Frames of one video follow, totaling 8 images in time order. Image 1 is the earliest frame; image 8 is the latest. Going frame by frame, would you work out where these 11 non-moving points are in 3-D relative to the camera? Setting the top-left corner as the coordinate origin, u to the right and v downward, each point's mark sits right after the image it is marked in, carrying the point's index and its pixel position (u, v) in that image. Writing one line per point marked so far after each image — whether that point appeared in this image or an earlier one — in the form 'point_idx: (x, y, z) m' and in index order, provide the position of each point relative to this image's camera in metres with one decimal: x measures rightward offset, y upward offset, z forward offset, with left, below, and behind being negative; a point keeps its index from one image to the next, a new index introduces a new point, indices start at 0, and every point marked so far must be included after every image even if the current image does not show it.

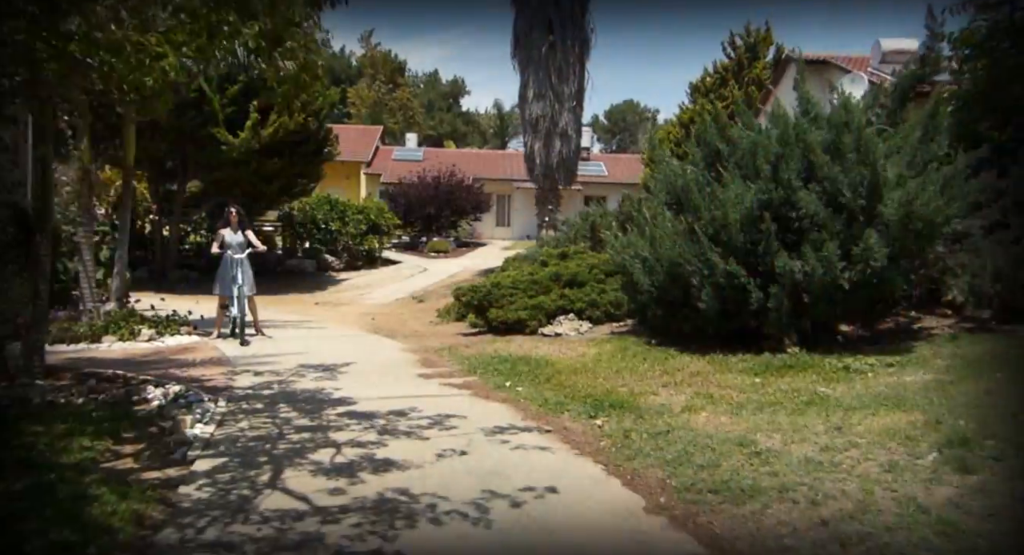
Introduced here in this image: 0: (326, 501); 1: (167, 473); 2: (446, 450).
0: (-1.1, -1.3, +4.9) m
1: (-2.2, -1.2, +5.2) m
2: (-0.5, -1.3, +6.0) m
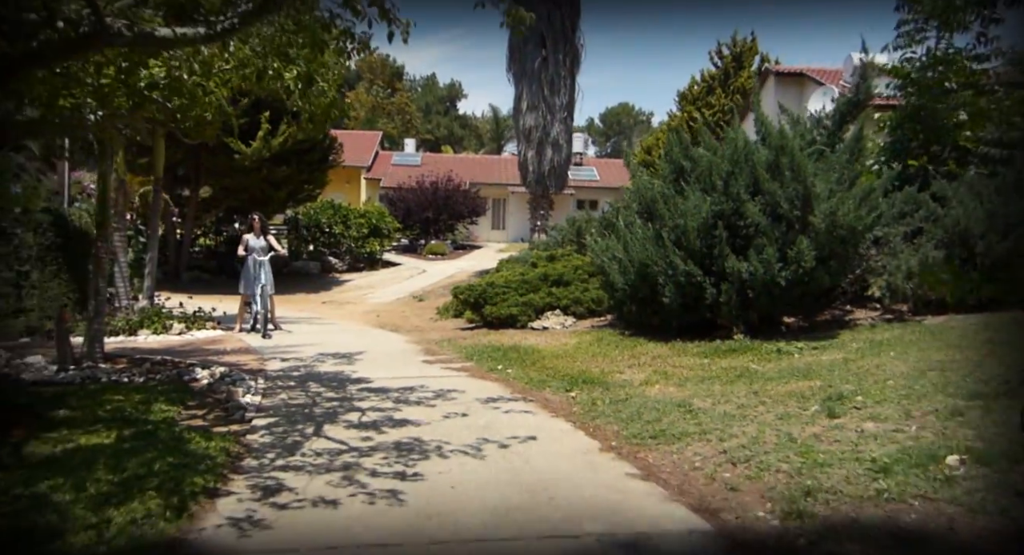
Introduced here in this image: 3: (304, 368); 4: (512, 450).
0: (-1.2, -1.3, +6.4) m
1: (-2.3, -1.2, +6.8) m
2: (-0.6, -1.3, +7.5) m
3: (-2.7, -1.2, +10.4) m
4: (0.0, -1.3, +6.2) m
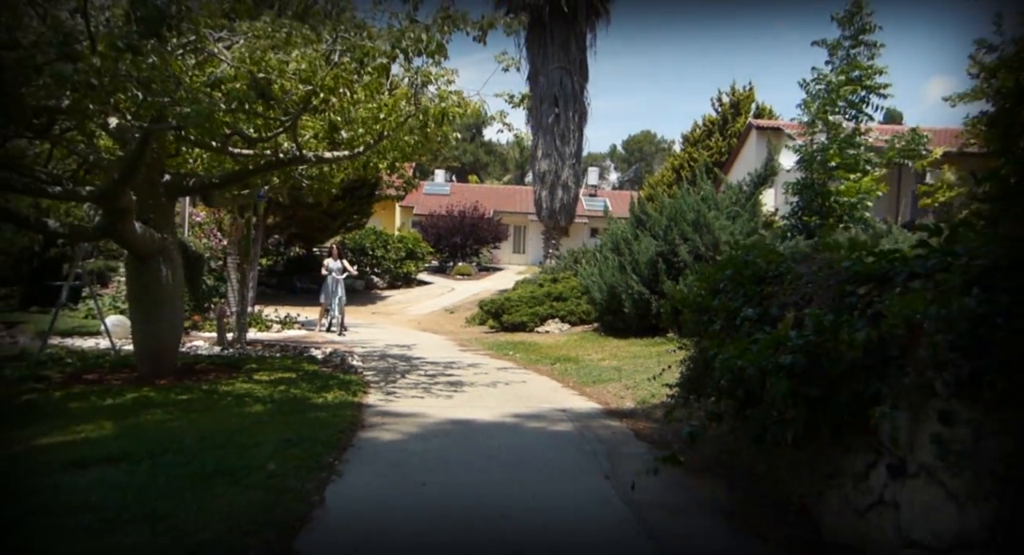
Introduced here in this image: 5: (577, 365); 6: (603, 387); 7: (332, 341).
0: (-1.1, -1.5, +11.3) m
1: (-2.3, -1.4, +11.8) m
2: (-0.5, -1.5, +12.4) m
3: (-2.5, -1.4, +15.4) m
4: (0.0, -1.5, +11.1) m
5: (+1.0, -1.4, +12.9) m
6: (+1.2, -1.5, +10.7) m
7: (-4.0, -1.4, +17.7) m
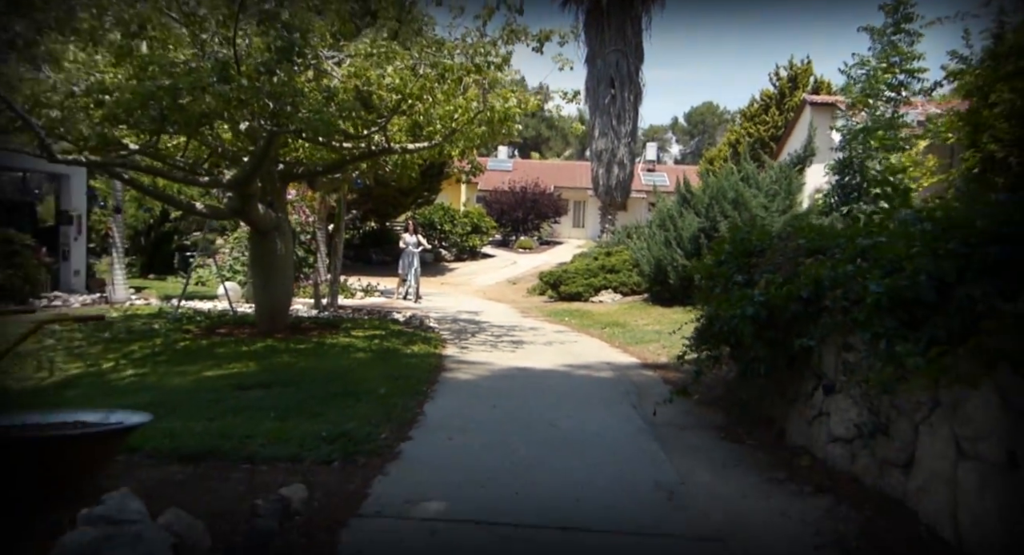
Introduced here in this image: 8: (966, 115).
0: (-0.2, -1.0, +13.3) m
1: (-1.3, -0.9, +13.8) m
2: (+0.5, -1.0, +14.3) m
3: (-1.3, -0.9, +17.4) m
4: (+0.9, -1.1, +13.0) m
5: (+2.0, -0.9, +14.7) m
6: (+2.1, -1.1, +12.4) m
7: (-2.6, -0.7, +19.8) m
8: (+4.8, +1.7, +8.5) m
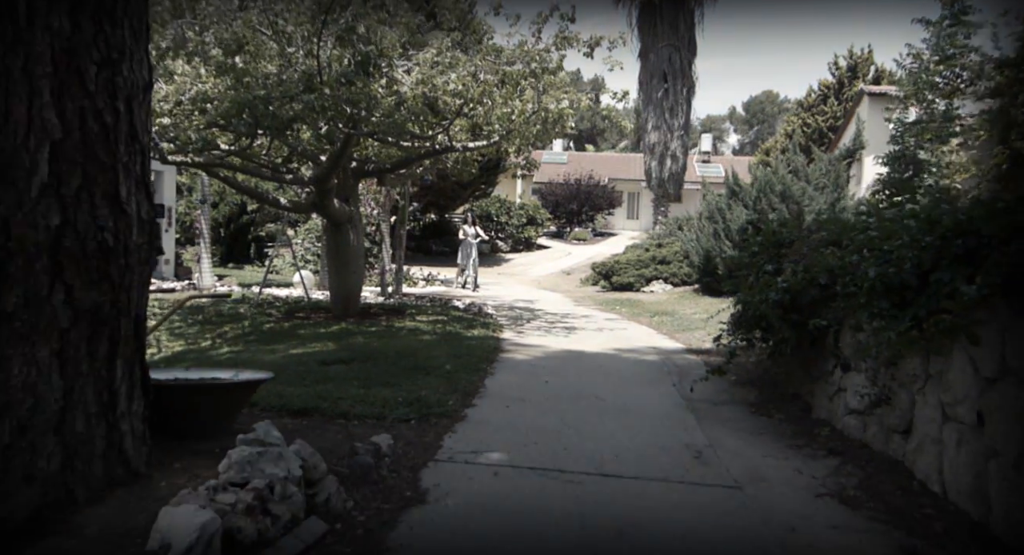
0: (+0.7, -0.8, +14.1) m
1: (-0.4, -0.7, +14.7) m
2: (+1.5, -0.8, +15.2) m
3: (-0.1, -0.6, +18.3) m
4: (+1.8, -0.9, +13.8) m
5: (+3.1, -0.8, +15.4) m
6: (+2.9, -0.9, +13.1) m
7: (-1.2, -0.5, +20.8) m
8: (+5.5, +1.8, +9.0) m
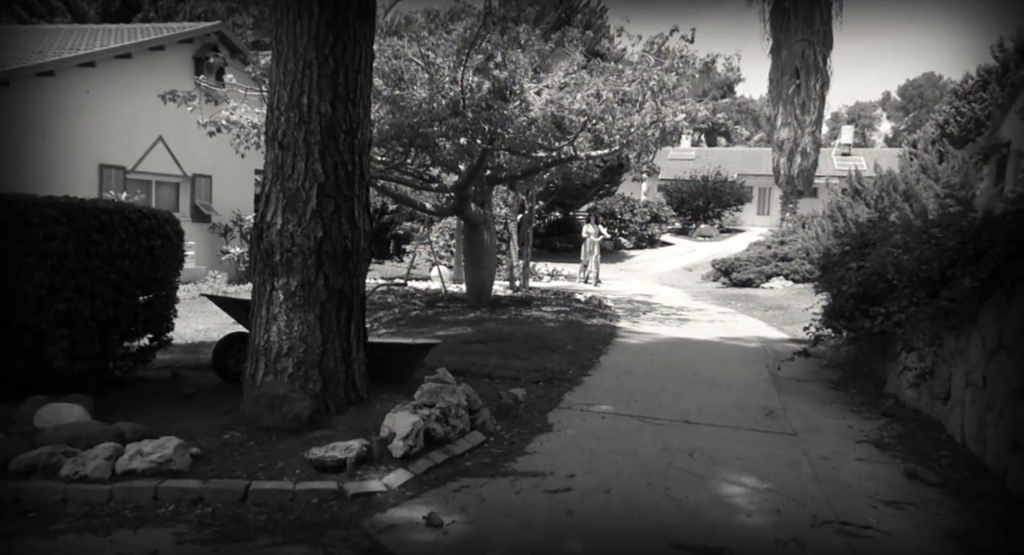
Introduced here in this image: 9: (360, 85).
0: (+3.0, -0.8, +15.5) m
1: (+2.0, -0.6, +16.3) m
2: (+3.9, -0.7, +16.4) m
3: (+2.8, -0.5, +19.8) m
4: (+4.0, -0.8, +15.0) m
5: (+5.5, -0.7, +16.4) m
6: (+5.0, -0.8, +14.2) m
7: (+2.1, -0.4, +22.4) m
8: (+6.9, +1.9, +9.8) m
9: (-1.0, +1.3, +5.5) m
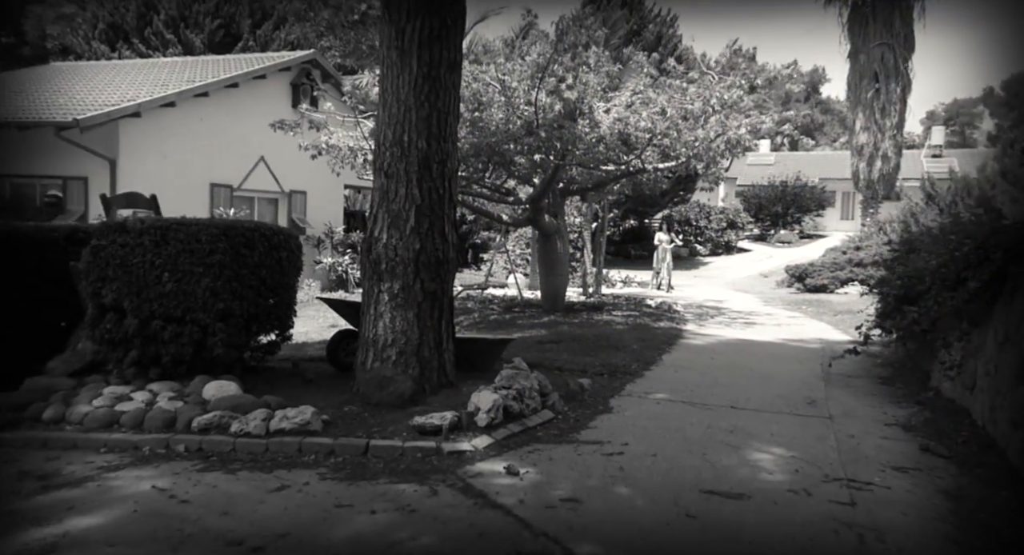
0: (+4.4, -0.9, +16.2) m
1: (+3.5, -0.8, +17.1) m
2: (+5.4, -0.8, +17.0) m
3: (+4.7, -0.7, +20.5) m
4: (+5.4, -0.9, +15.6) m
5: (+7.0, -0.8, +16.8) m
6: (+6.3, -0.9, +14.7) m
7: (+4.2, -0.5, +23.1) m
8: (+7.8, +1.9, +10.1) m
9: (-0.5, +1.3, +6.6) m
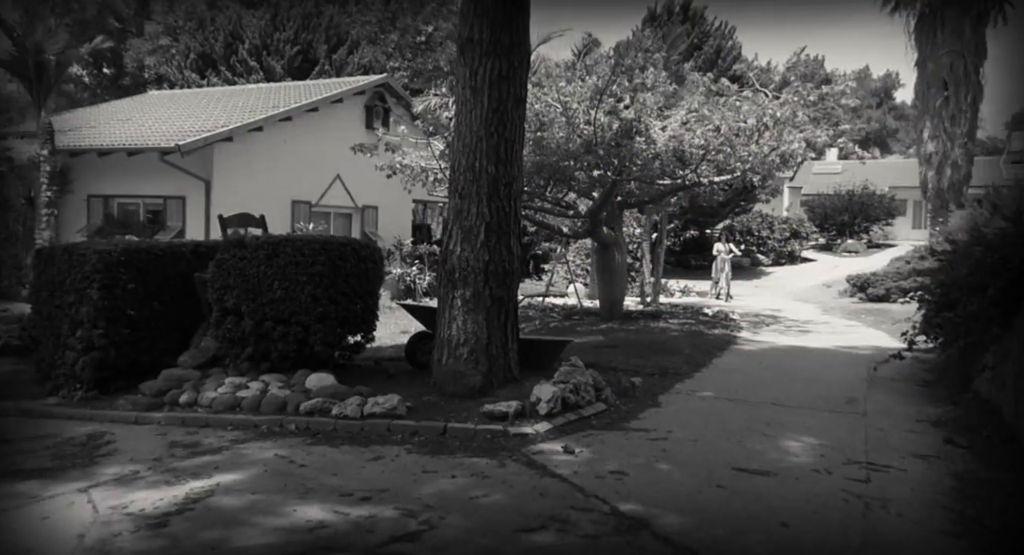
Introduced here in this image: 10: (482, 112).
0: (+5.7, -1.0, +16.7) m
1: (+4.9, -1.0, +17.6) m
2: (+6.8, -1.0, +17.4) m
3: (+6.3, -0.9, +20.9) m
4: (+6.6, -1.1, +16.0) m
5: (+8.3, -1.0, +17.1) m
6: (+7.5, -1.1, +15.0) m
7: (+6.0, -0.8, +23.6) m
8: (+8.5, +1.8, +10.4) m
9: (0.0, +1.2, +7.5) m
10: (-0.3, +1.5, +7.4) m
